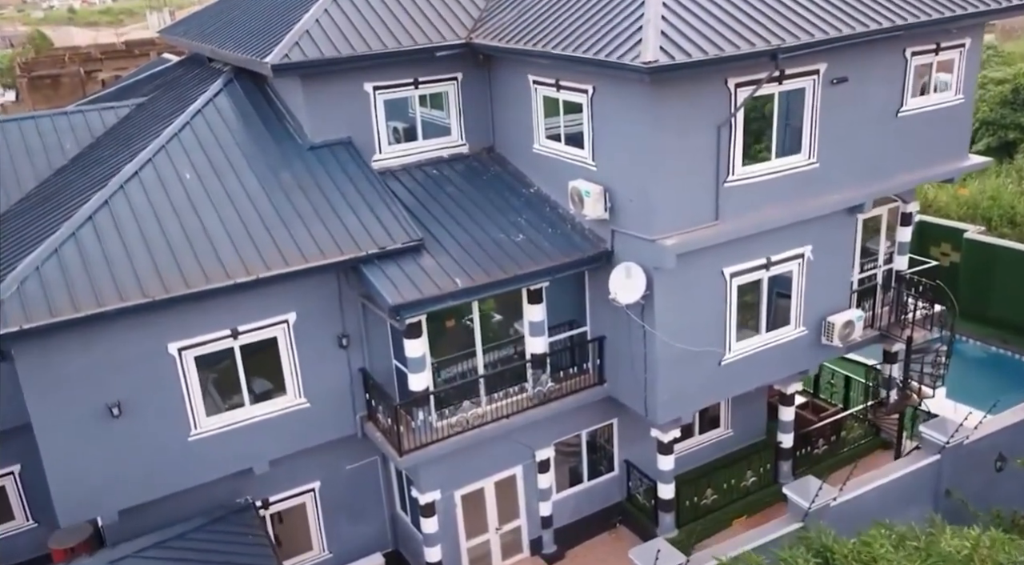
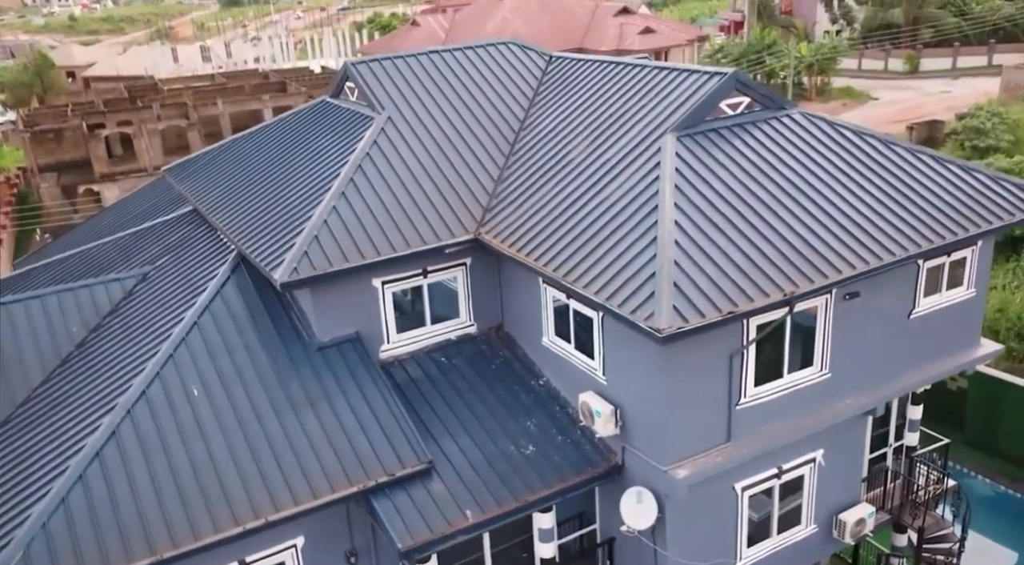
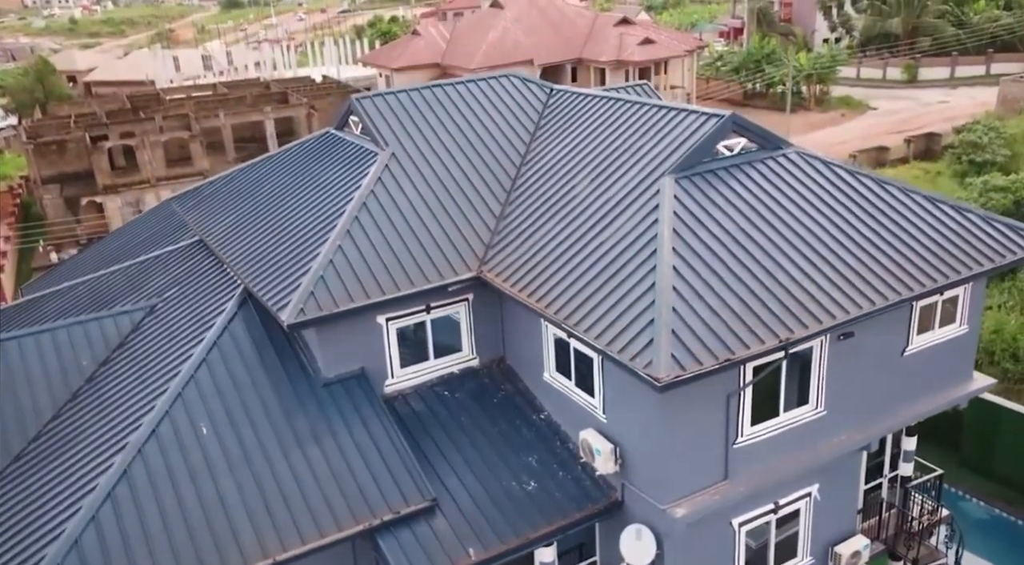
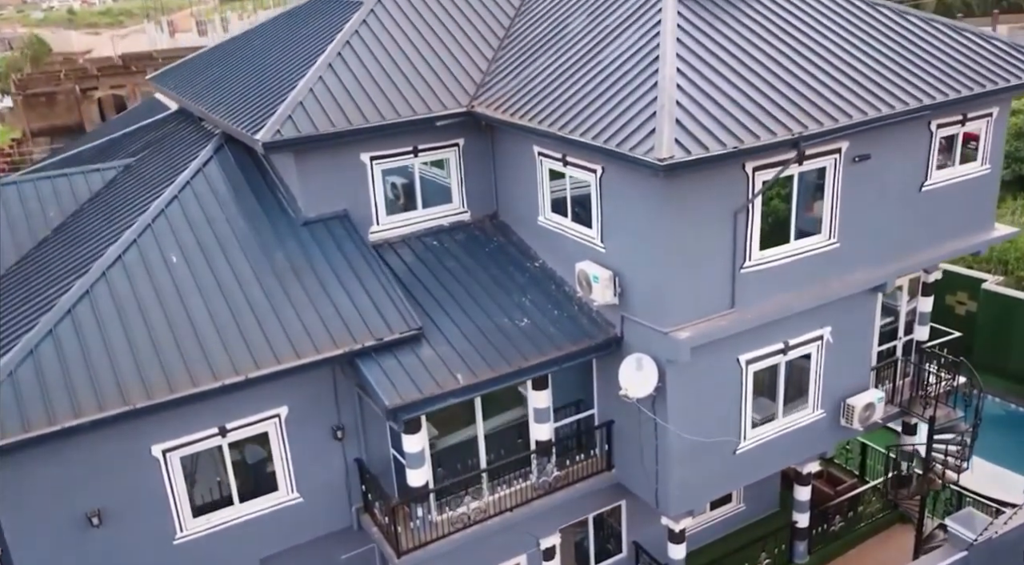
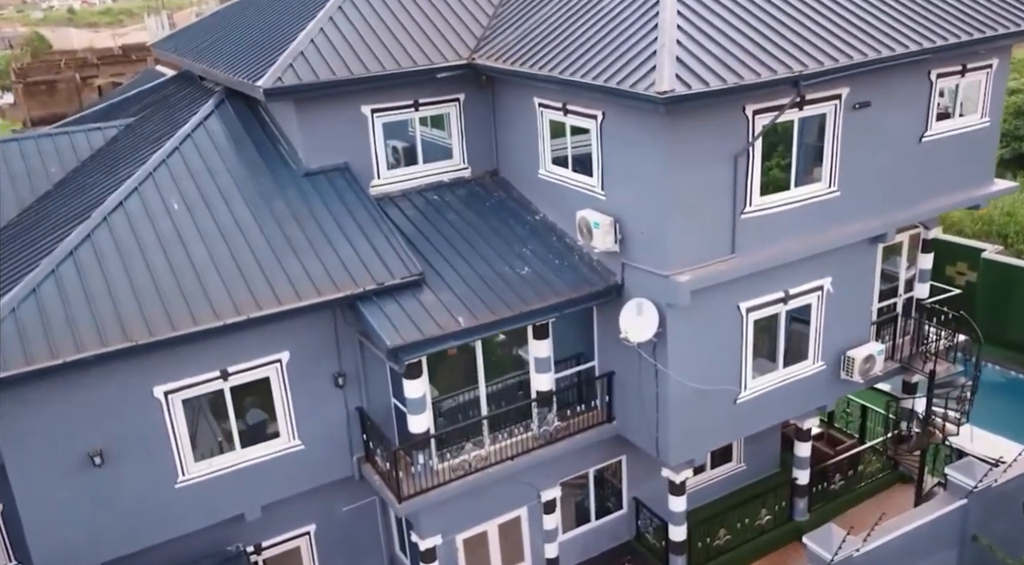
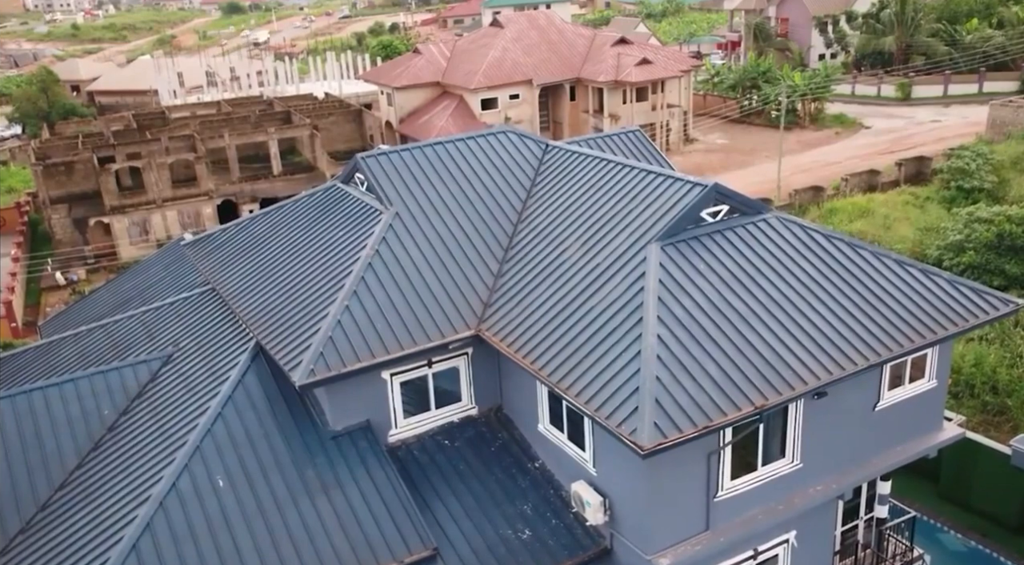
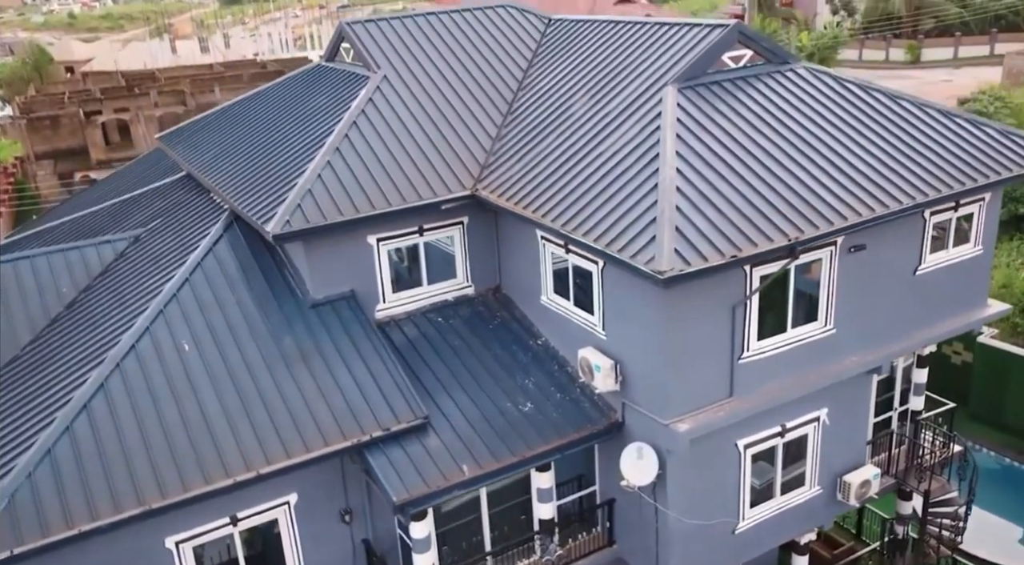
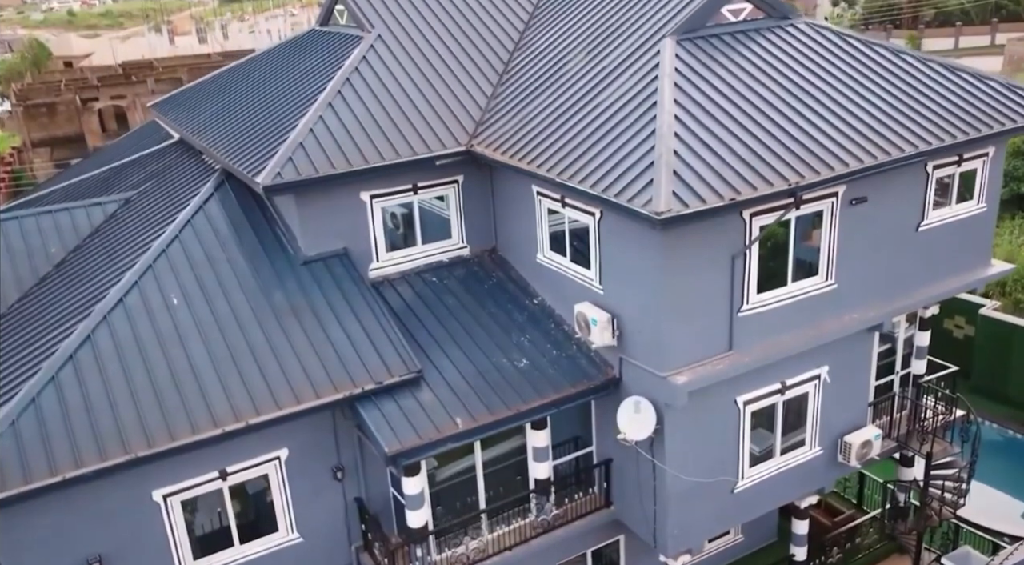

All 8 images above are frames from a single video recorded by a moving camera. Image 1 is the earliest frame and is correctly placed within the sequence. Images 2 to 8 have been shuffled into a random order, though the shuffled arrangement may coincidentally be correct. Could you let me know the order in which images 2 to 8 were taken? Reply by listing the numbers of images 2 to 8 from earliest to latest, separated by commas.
5, 4, 8, 7, 2, 3, 6
